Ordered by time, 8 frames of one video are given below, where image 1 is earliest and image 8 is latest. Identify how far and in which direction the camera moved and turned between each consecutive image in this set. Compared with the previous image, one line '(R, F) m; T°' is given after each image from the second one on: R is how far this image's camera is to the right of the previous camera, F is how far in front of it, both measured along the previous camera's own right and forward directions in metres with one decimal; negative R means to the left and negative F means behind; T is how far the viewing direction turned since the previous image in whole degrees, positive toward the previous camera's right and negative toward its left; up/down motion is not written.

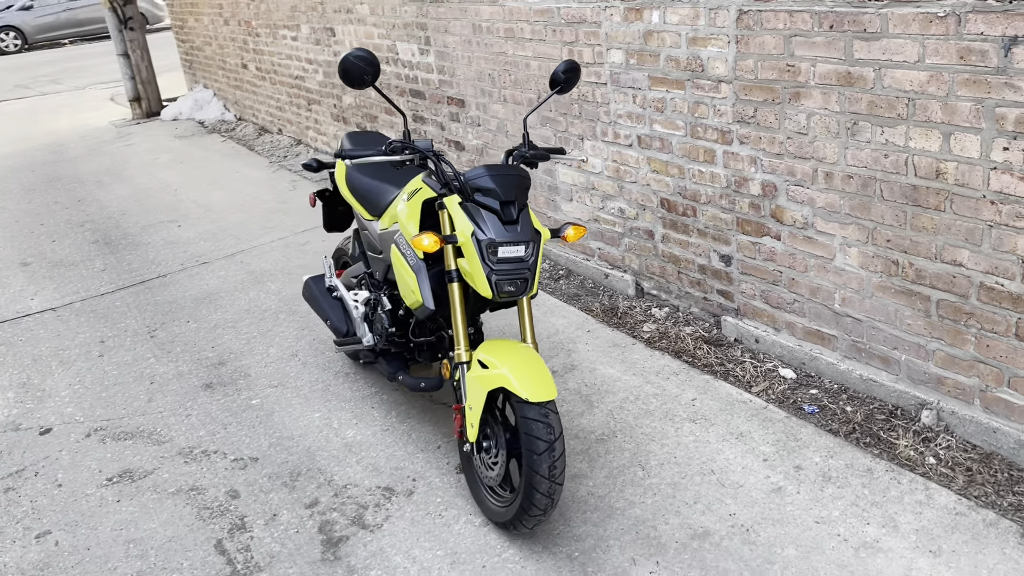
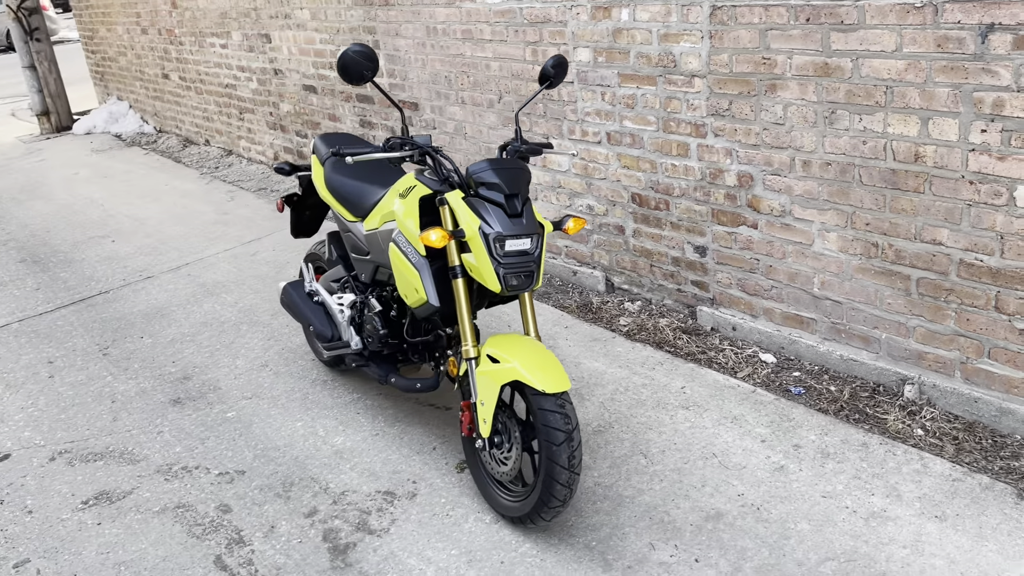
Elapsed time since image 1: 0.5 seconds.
(-0.3, 0.0) m; +6°
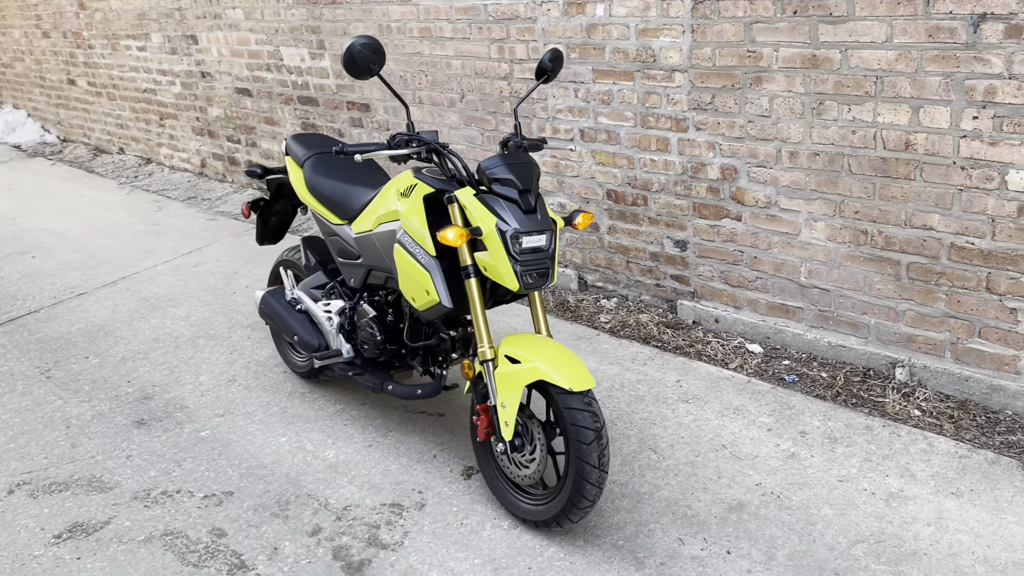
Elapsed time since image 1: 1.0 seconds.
(-0.3, +0.1) m; +6°
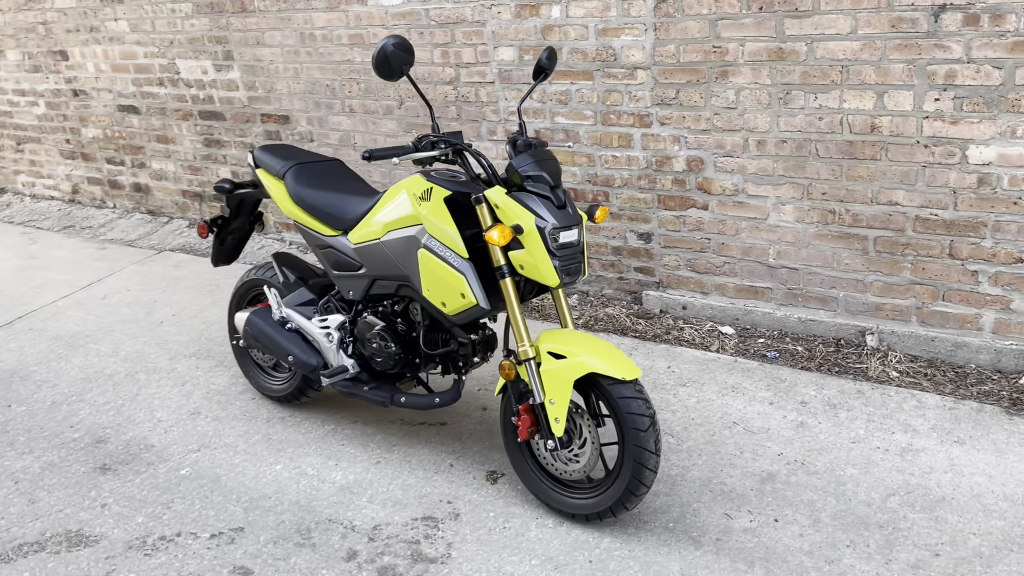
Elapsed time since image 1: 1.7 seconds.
(-0.6, +0.1) m; +11°
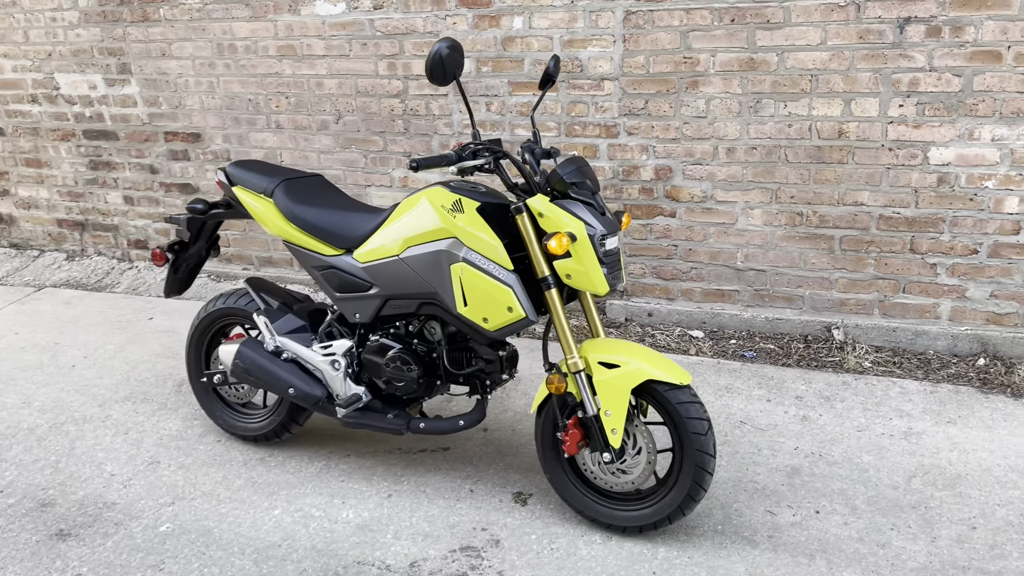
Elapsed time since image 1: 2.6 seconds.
(-0.7, +0.2) m; +12°
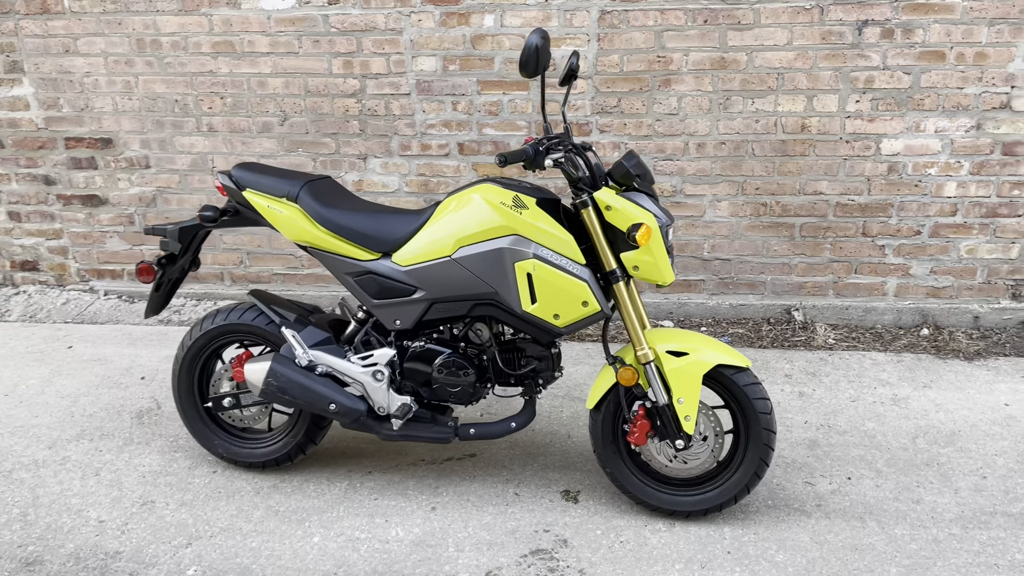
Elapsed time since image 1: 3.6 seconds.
(-0.8, +0.1) m; +13°
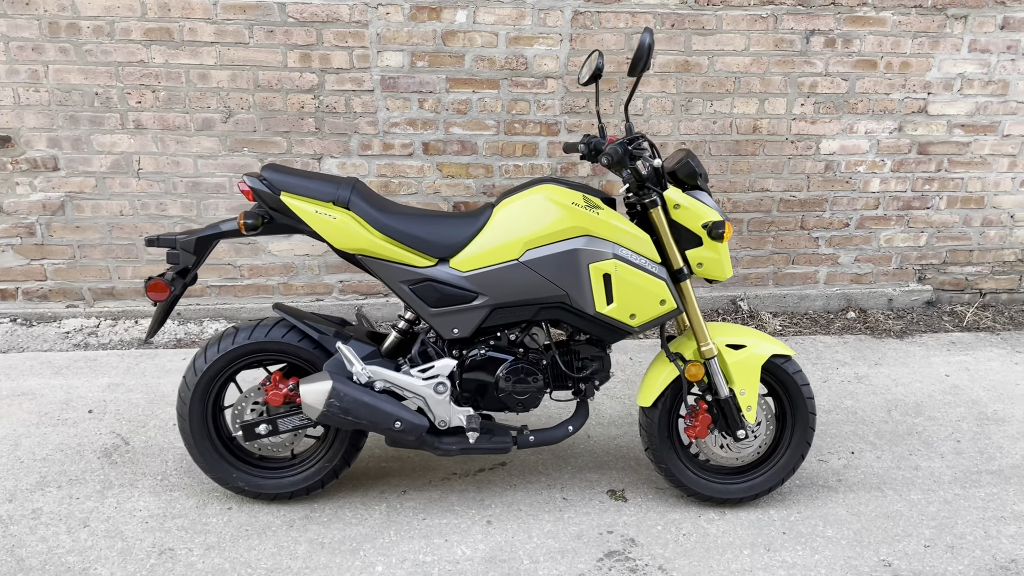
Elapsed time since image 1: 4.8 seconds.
(-0.8, +0.2) m; +15°
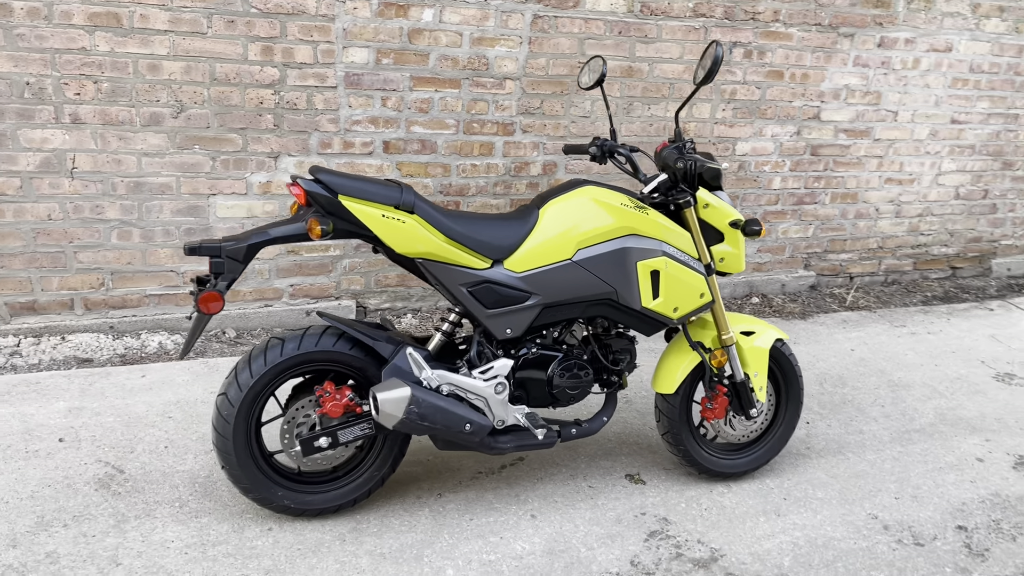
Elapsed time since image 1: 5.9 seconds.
(-0.8, +0.1) m; +15°
